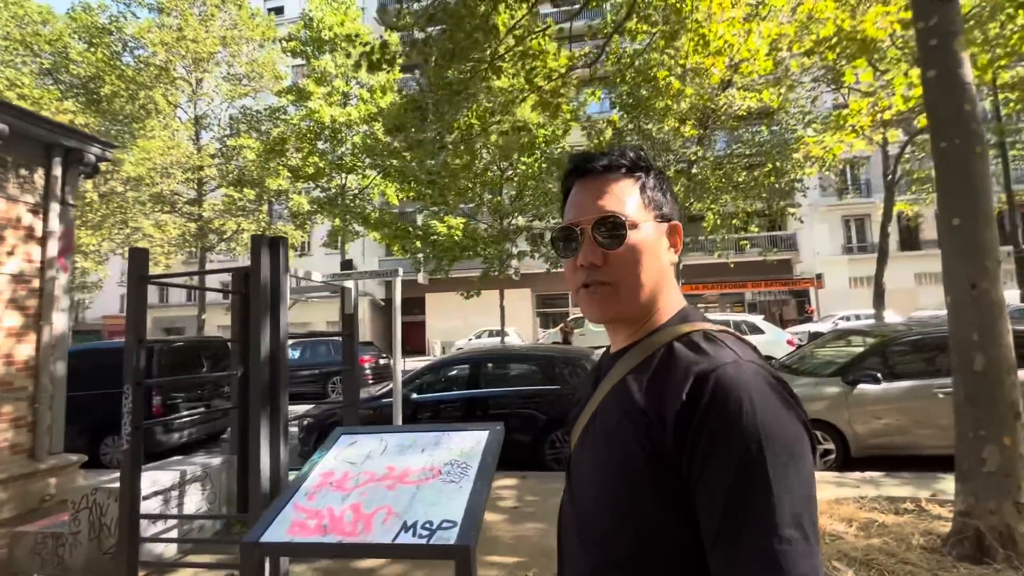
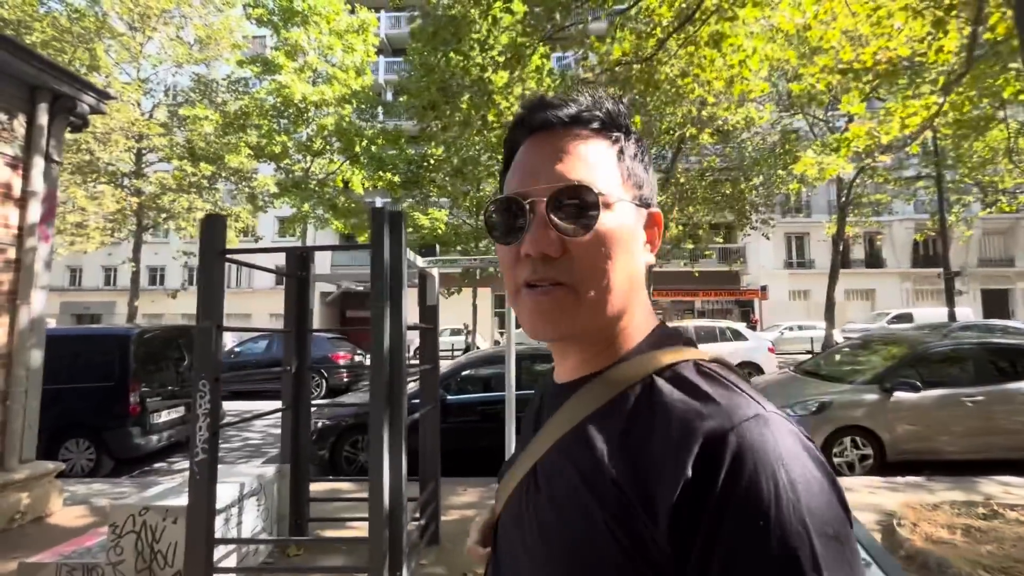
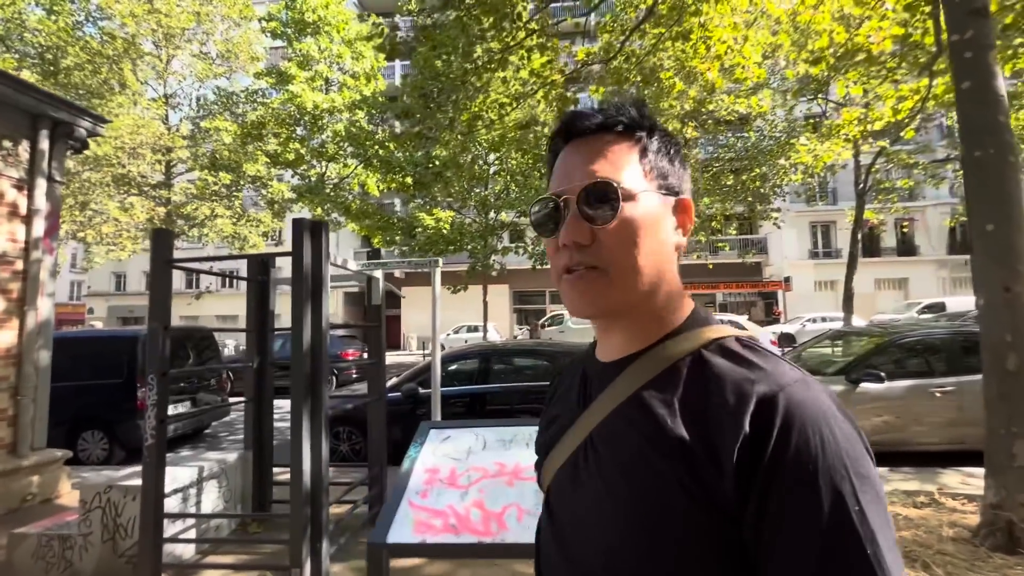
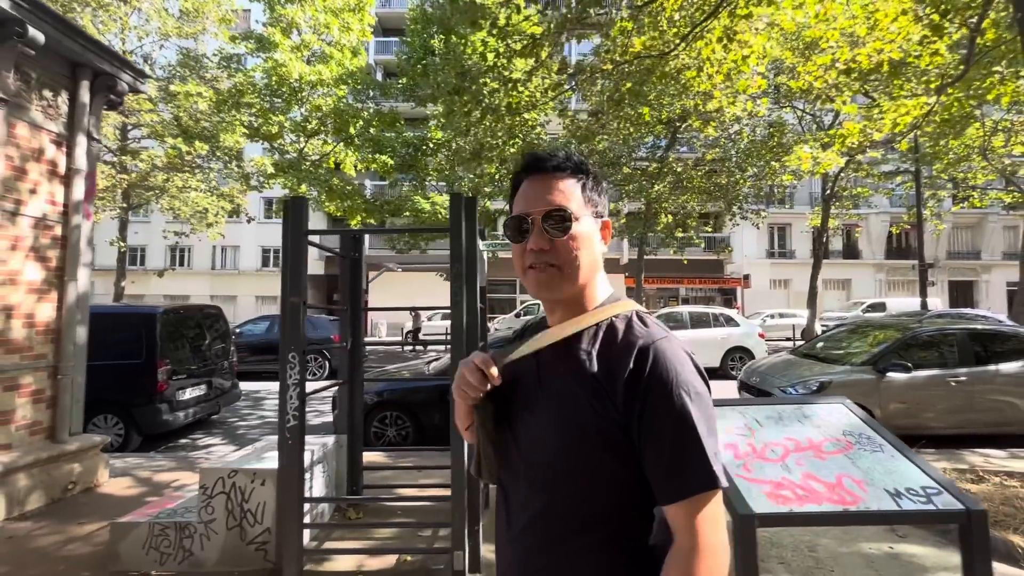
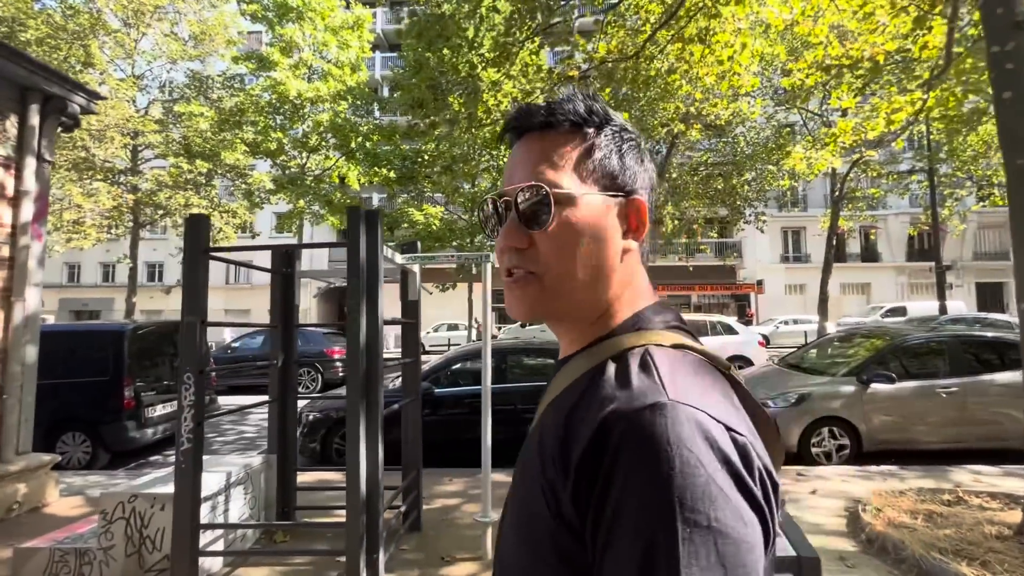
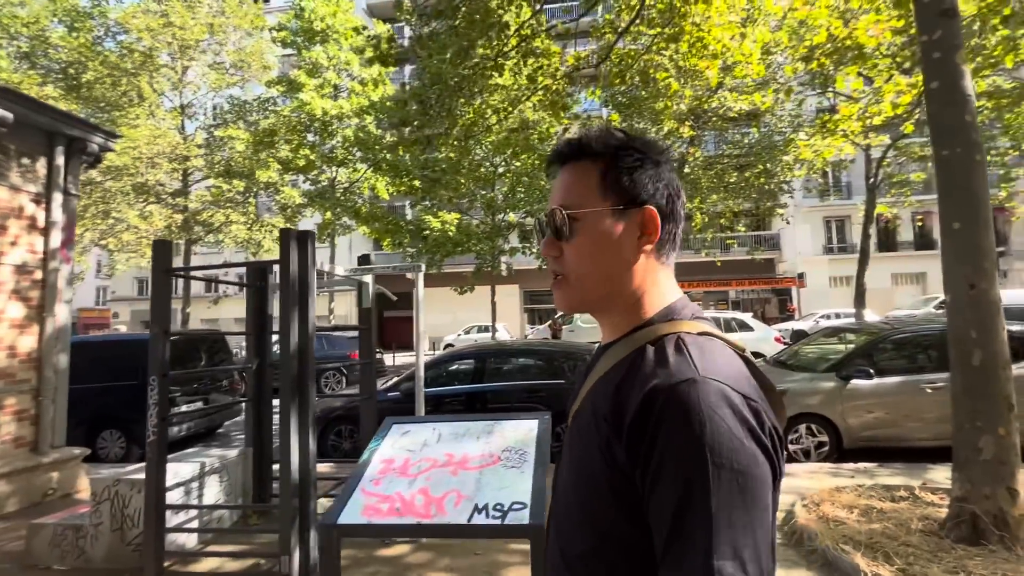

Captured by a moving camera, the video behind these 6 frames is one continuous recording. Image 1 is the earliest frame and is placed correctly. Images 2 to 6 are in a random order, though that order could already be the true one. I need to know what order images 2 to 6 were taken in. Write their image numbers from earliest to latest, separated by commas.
6, 3, 5, 2, 4
